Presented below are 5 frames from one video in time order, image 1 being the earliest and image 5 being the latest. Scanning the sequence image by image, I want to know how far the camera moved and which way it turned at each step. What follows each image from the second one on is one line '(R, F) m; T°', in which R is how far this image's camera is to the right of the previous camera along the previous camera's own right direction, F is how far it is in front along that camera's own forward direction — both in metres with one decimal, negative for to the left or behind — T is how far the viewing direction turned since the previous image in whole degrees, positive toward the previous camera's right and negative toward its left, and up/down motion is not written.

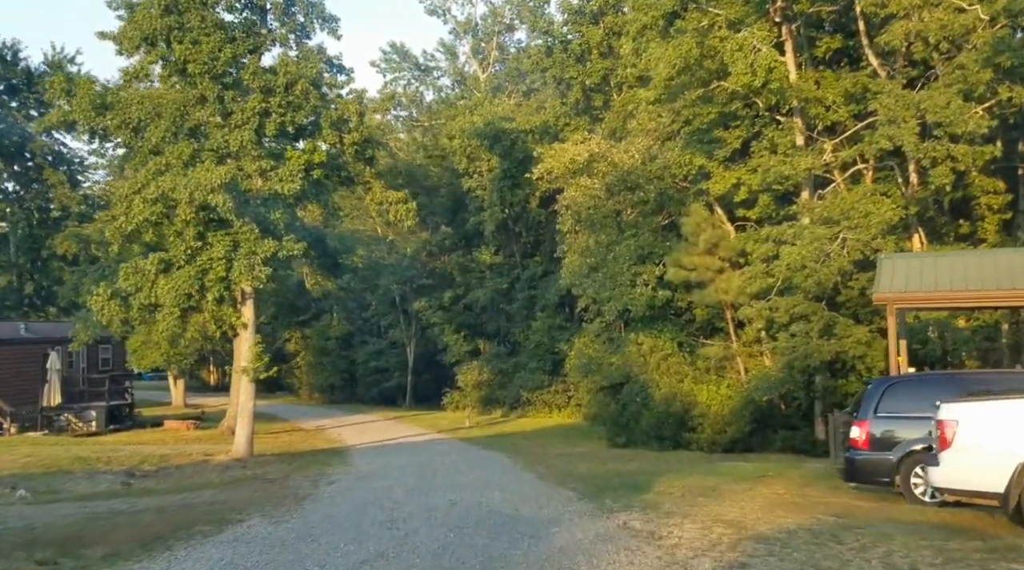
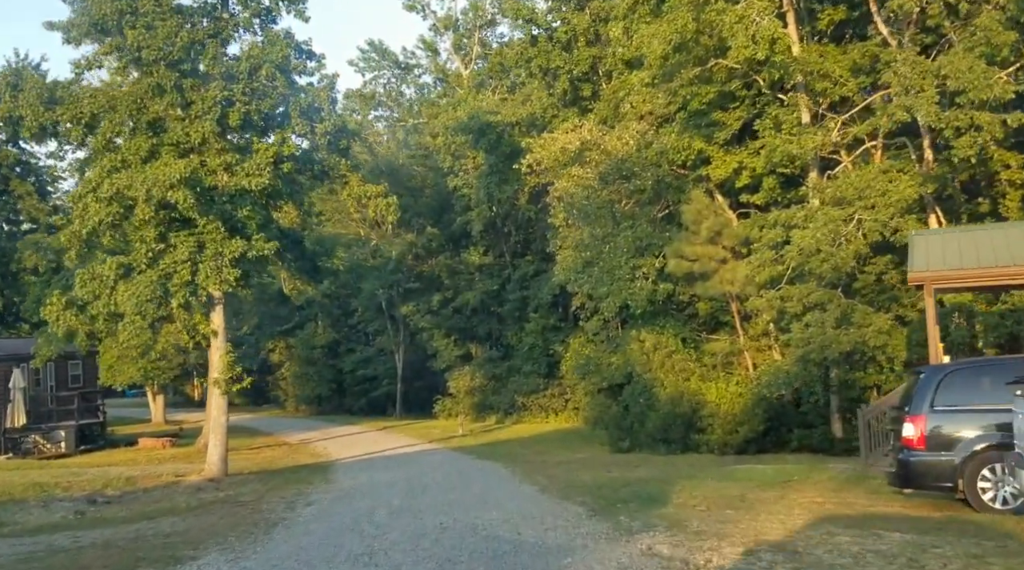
(0.0, +1.6) m; +1°
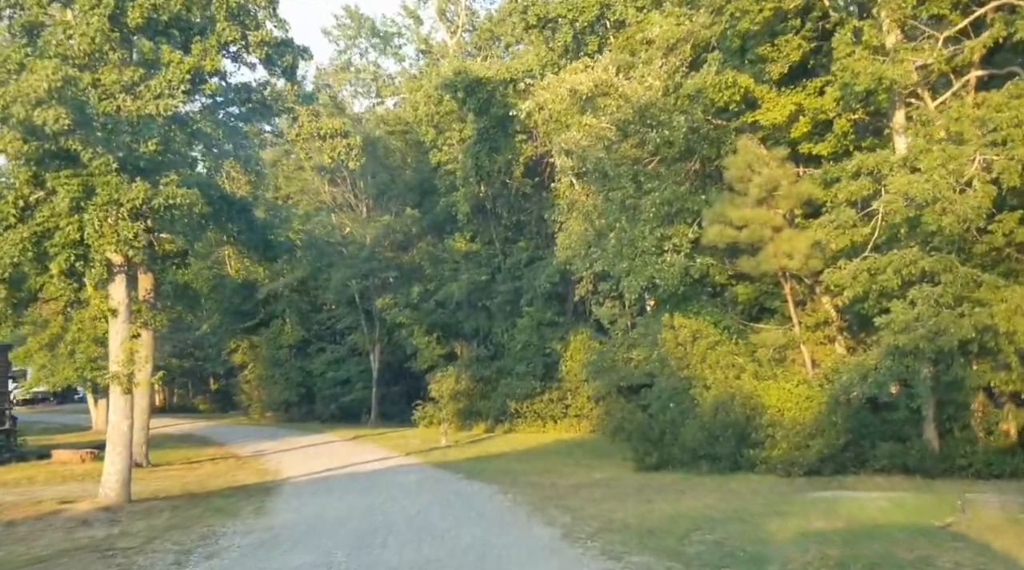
(-0.2, +5.0) m; +1°
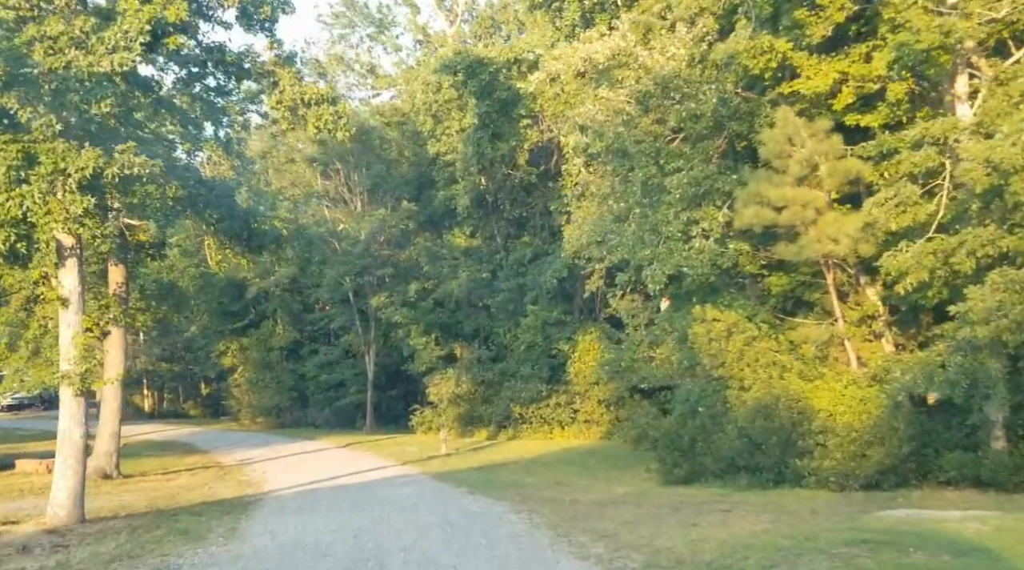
(-0.2, +2.0) m; 0°
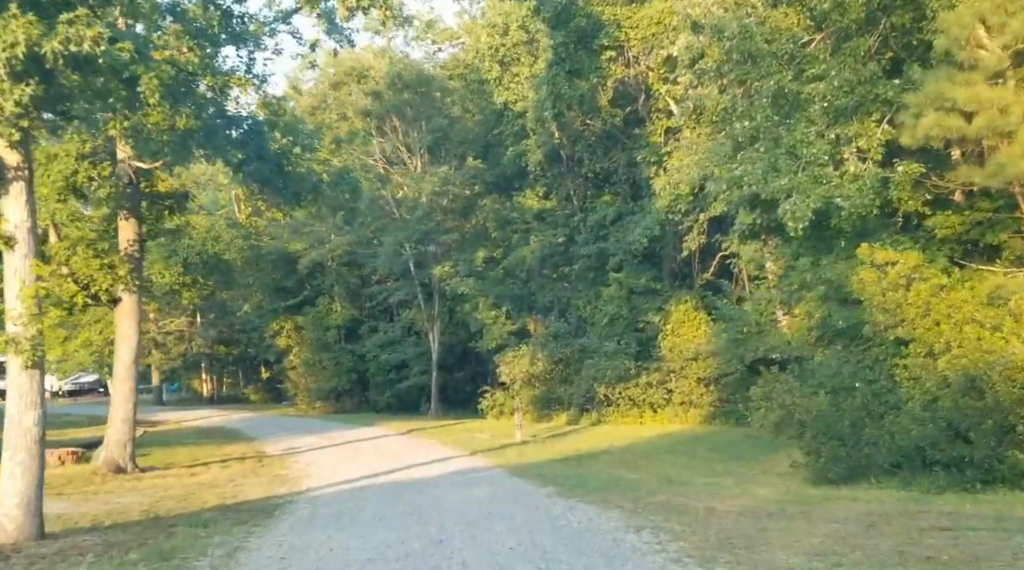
(-0.4, +3.7) m; -4°
